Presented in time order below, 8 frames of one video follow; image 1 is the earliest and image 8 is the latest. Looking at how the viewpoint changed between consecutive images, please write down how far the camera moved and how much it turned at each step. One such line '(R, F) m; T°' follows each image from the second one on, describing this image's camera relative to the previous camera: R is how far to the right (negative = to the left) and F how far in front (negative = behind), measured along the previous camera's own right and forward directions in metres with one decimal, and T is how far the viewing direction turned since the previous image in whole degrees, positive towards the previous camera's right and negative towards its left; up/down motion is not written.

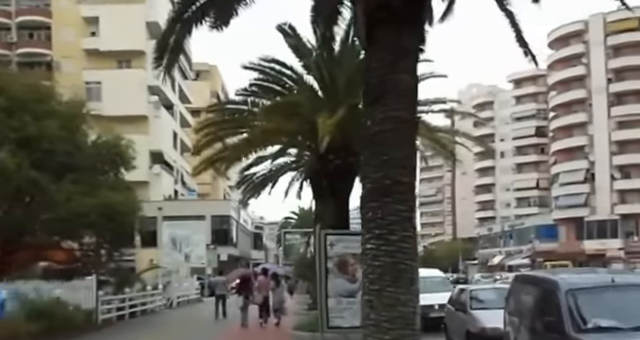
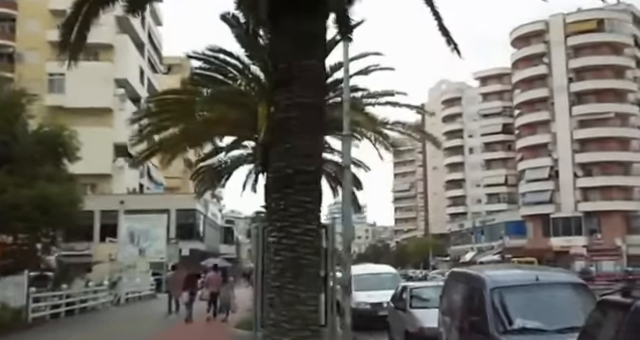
(+1.4, +0.3) m; 0°
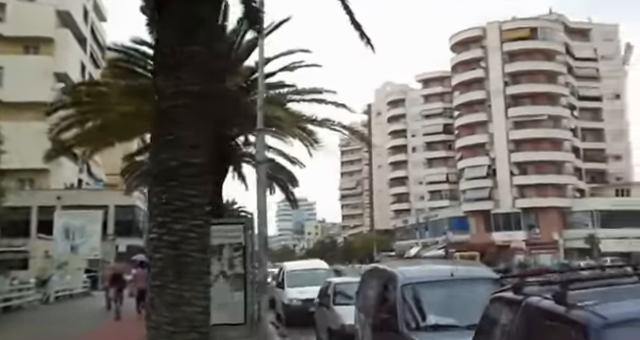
(+0.9, -0.1) m; +3°
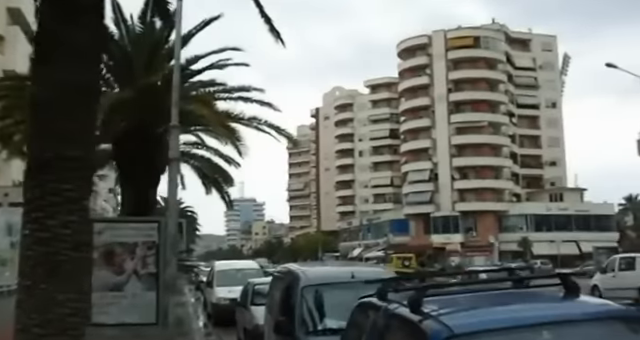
(+1.3, -0.8) m; +3°
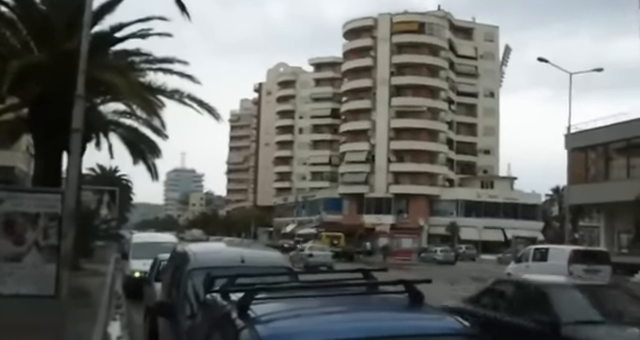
(+1.3, -0.2) m; +4°
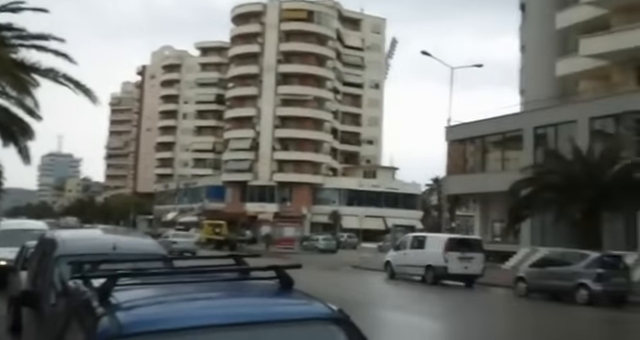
(0.0, +0.4) m; +11°
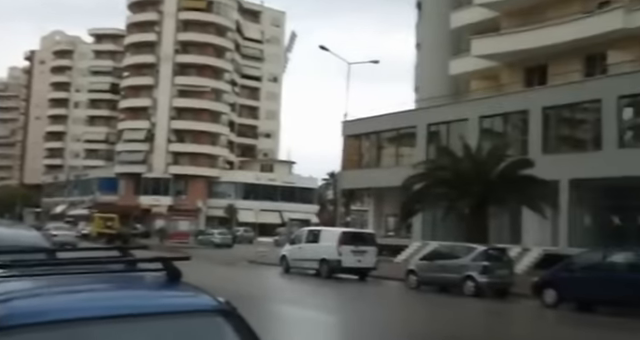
(0.0, +0.2) m; +10°
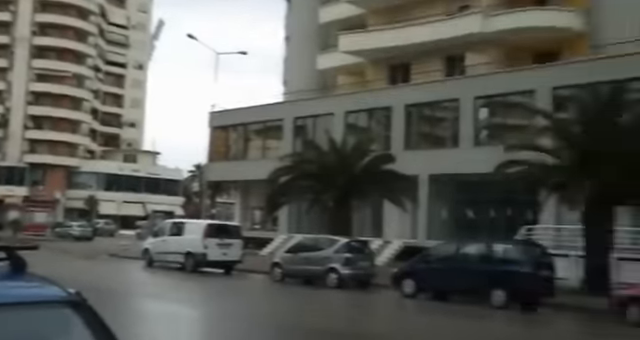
(+0.1, +0.1) m; +12°
